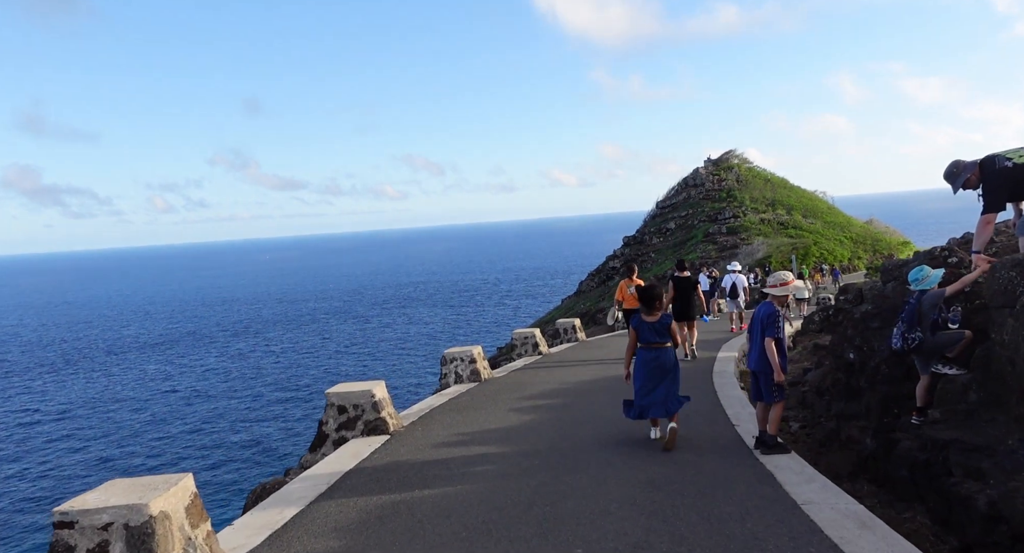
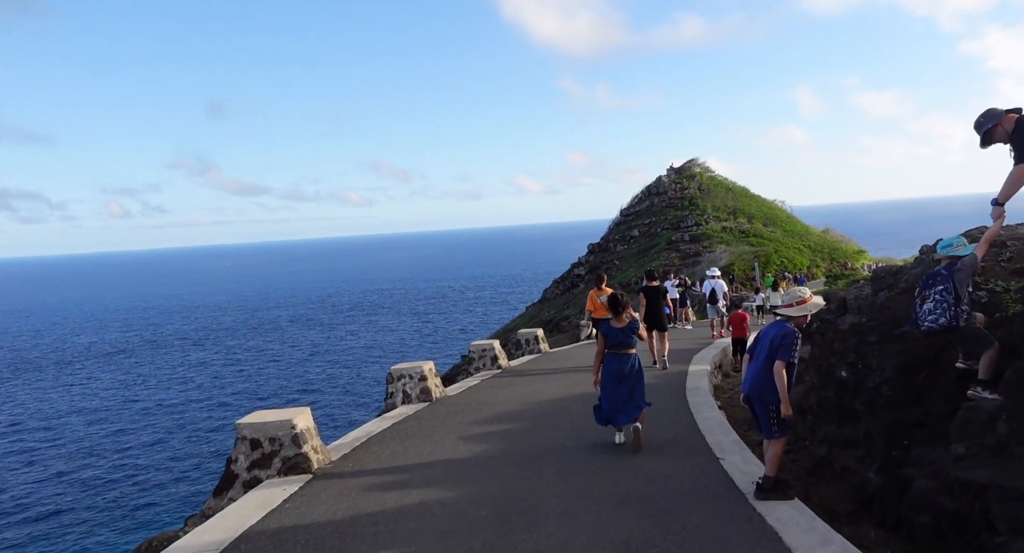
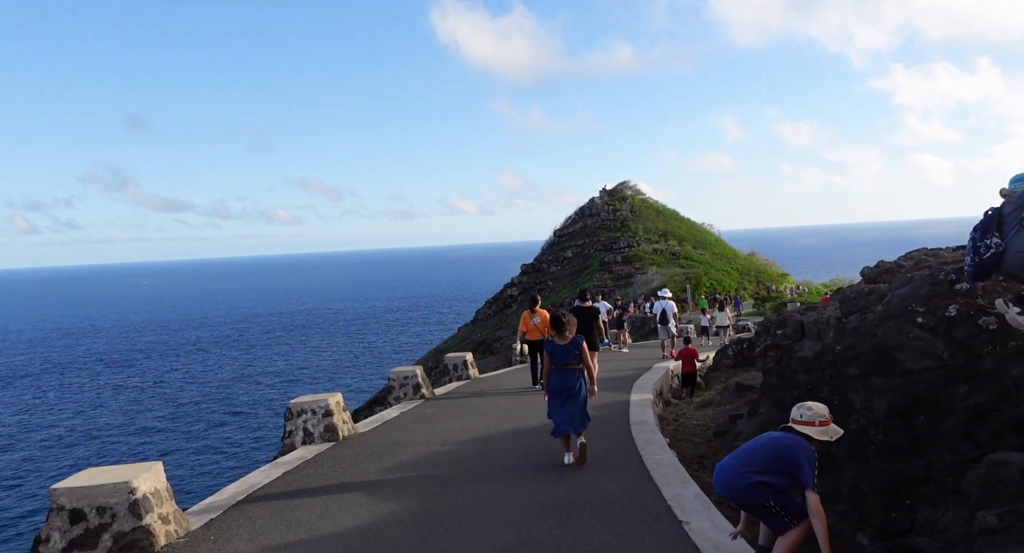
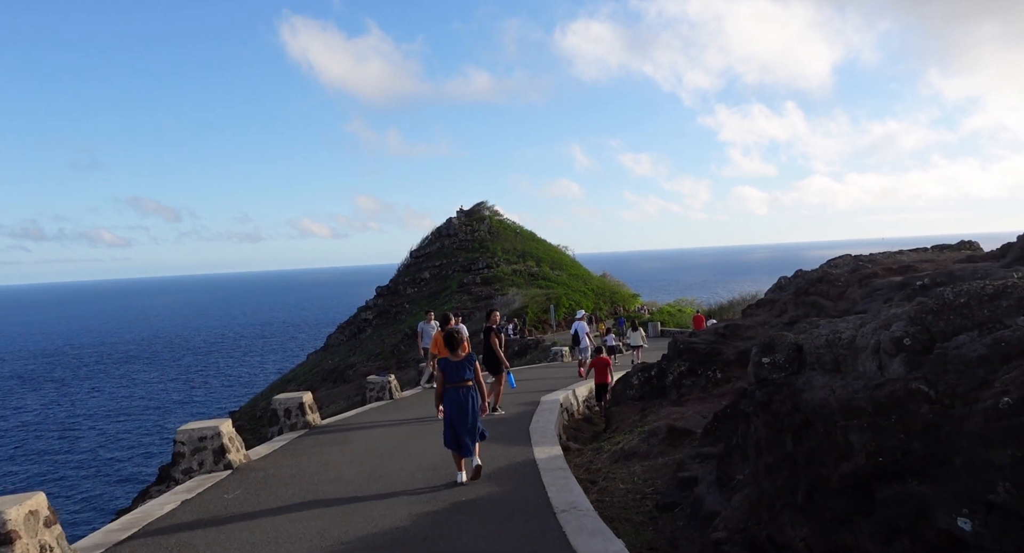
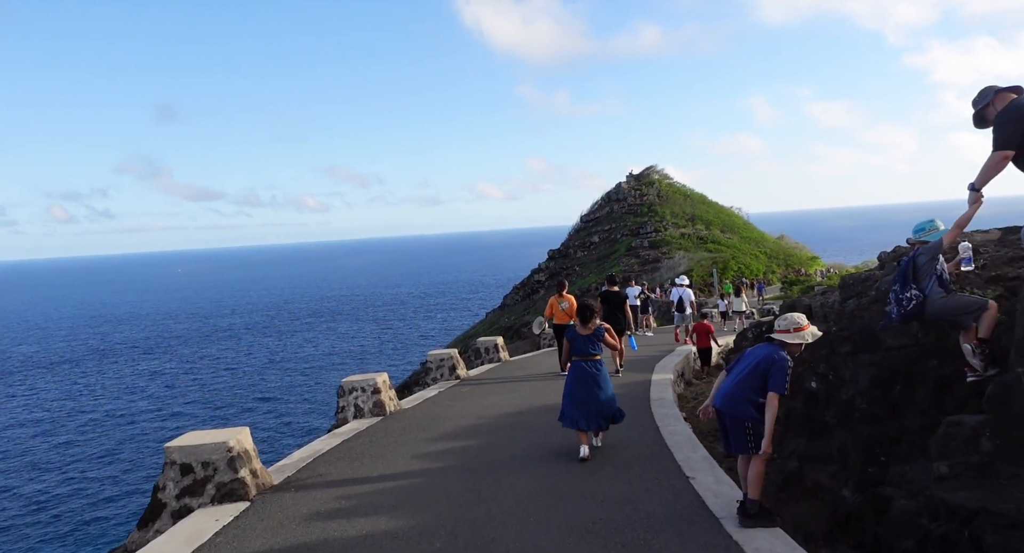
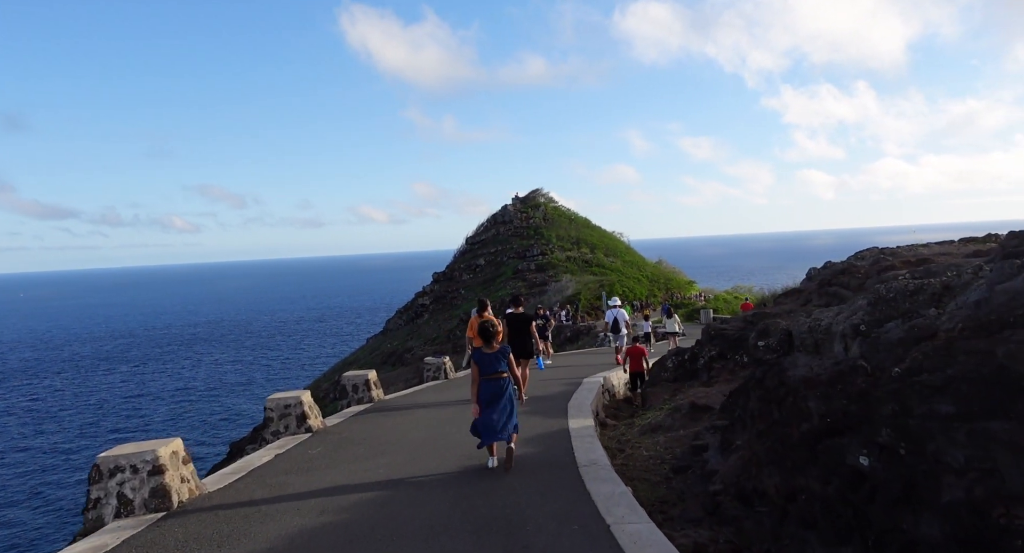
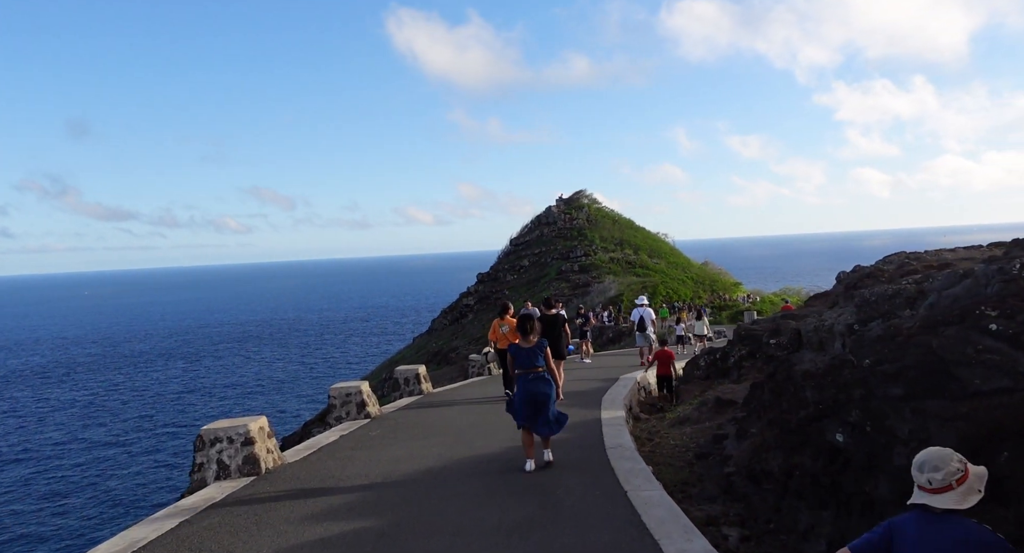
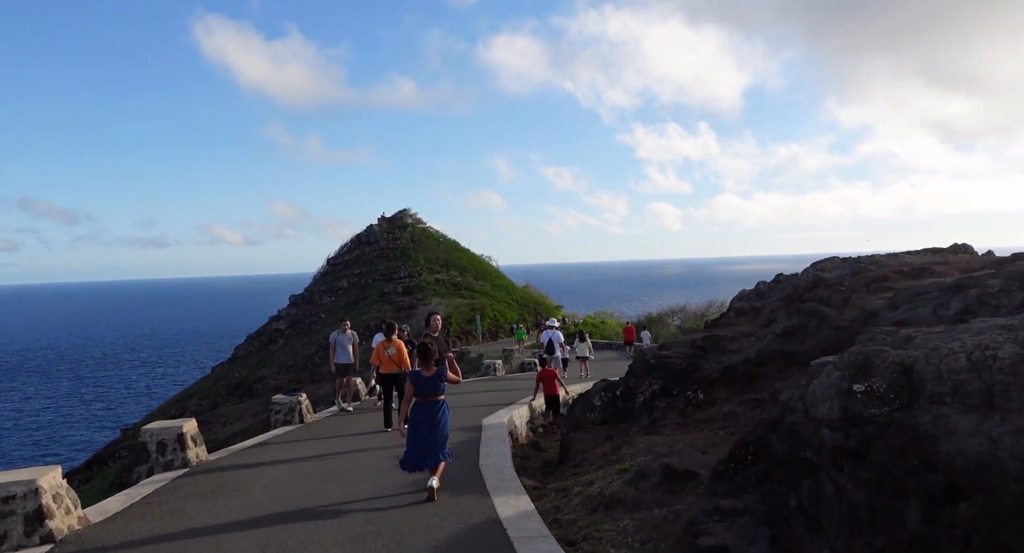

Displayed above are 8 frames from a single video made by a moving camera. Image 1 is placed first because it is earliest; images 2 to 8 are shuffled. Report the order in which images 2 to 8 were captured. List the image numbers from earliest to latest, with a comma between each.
2, 5, 3, 7, 6, 4, 8
